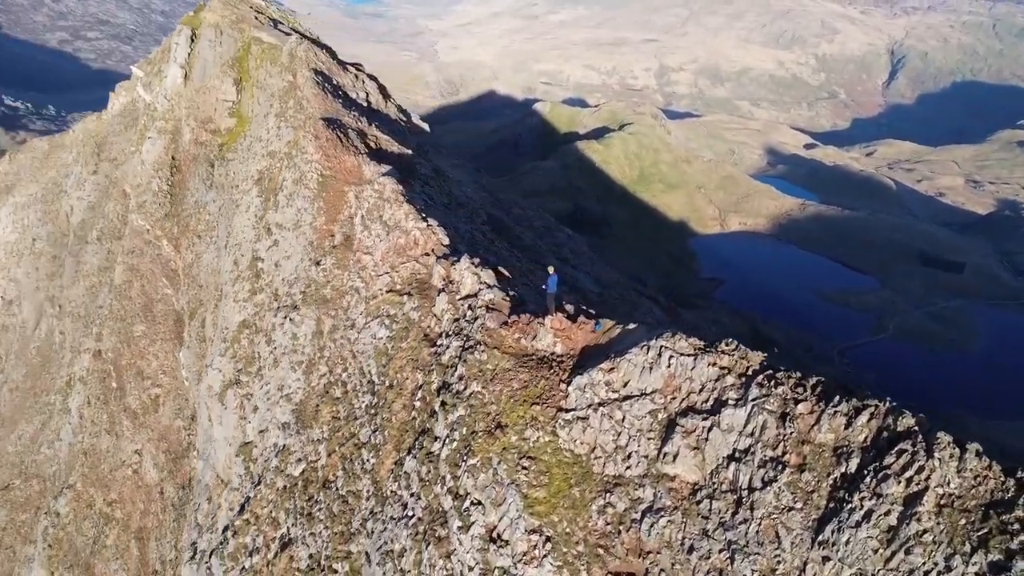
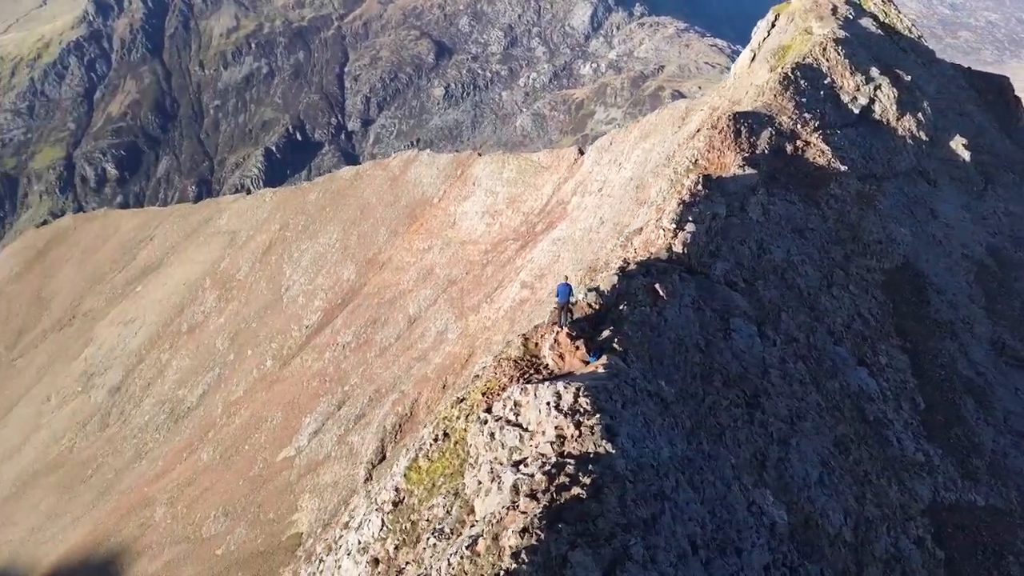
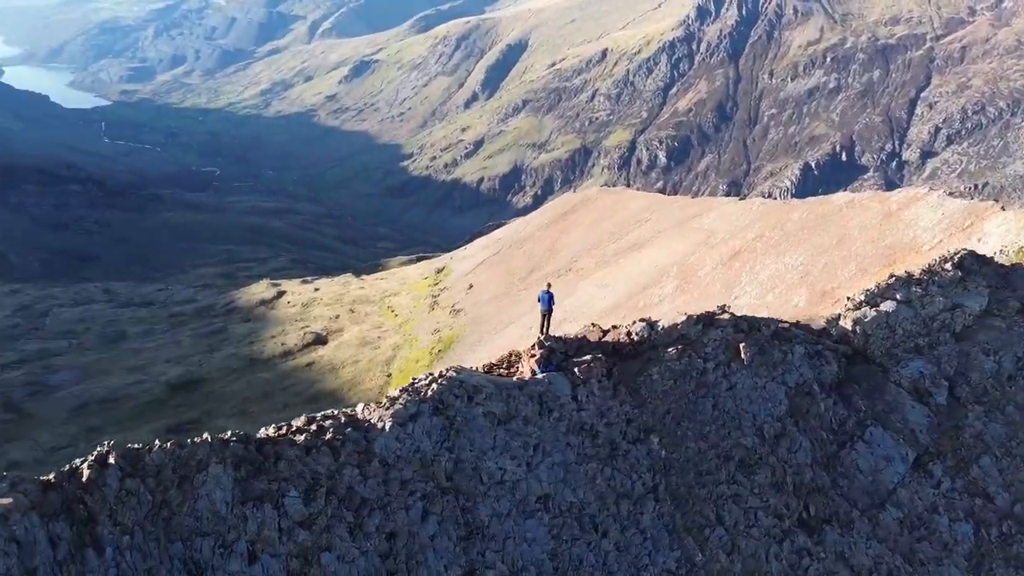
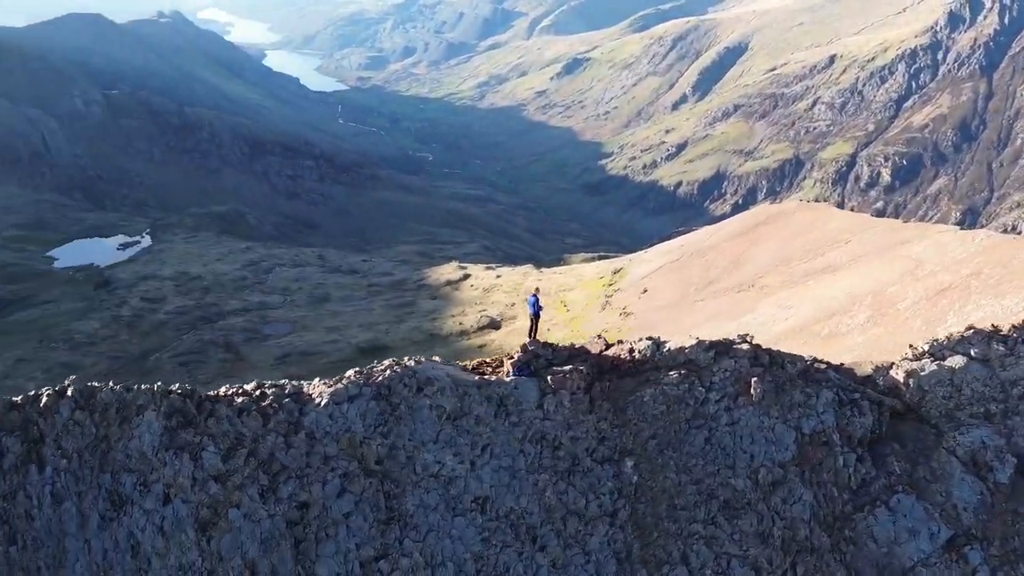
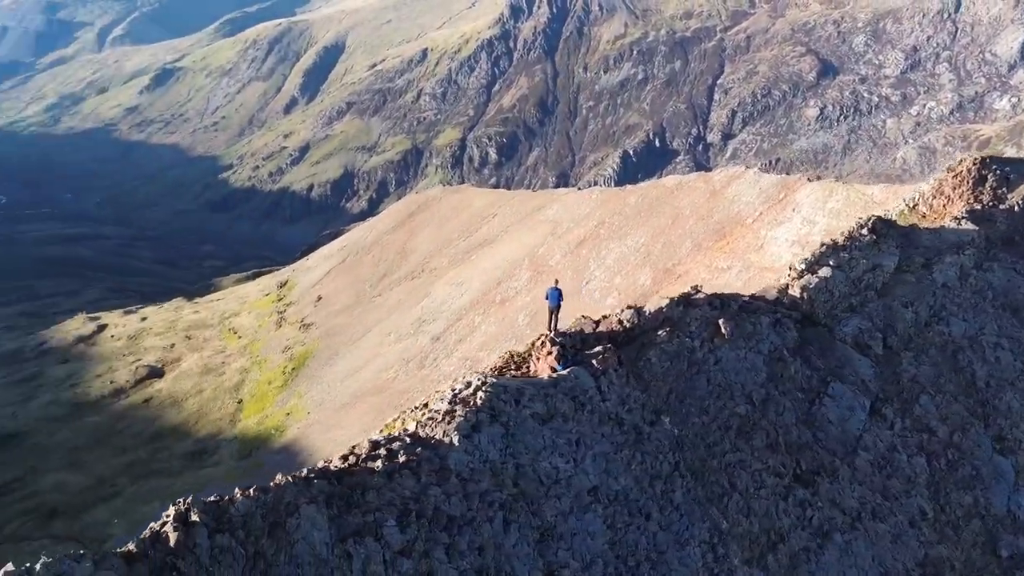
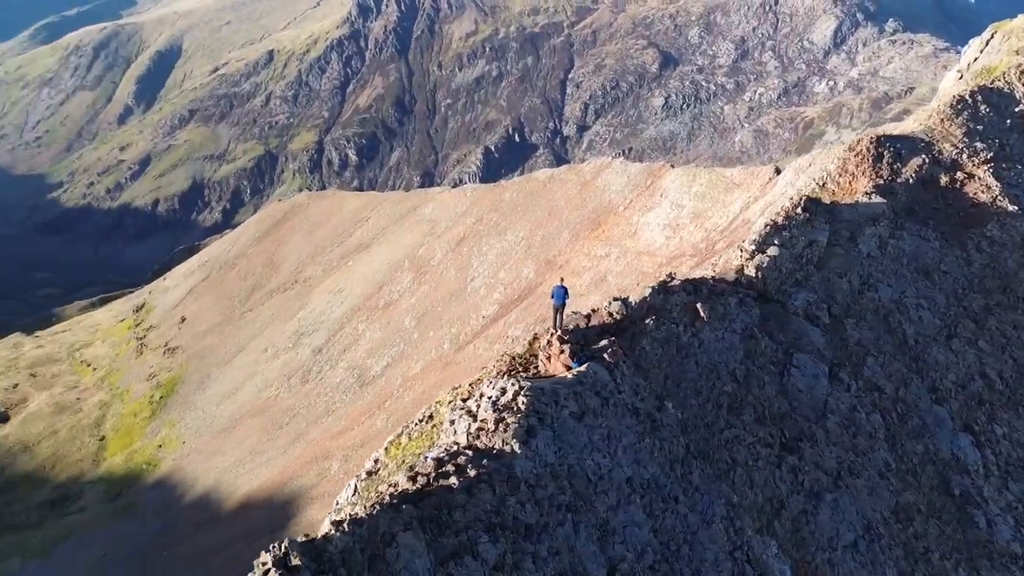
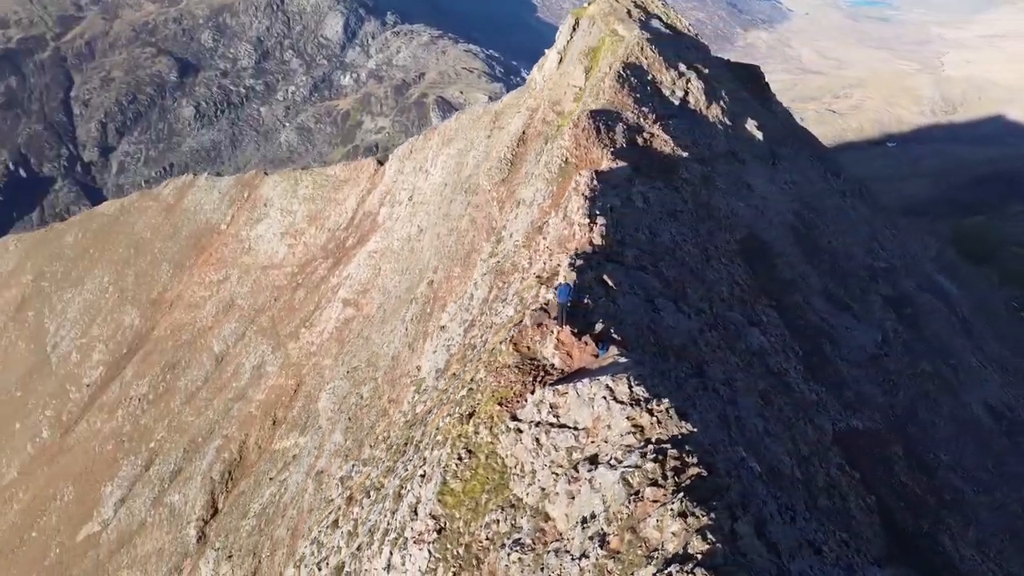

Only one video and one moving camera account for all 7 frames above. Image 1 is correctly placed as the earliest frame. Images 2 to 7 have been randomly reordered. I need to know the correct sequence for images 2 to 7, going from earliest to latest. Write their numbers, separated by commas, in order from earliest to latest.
7, 2, 6, 5, 3, 4
